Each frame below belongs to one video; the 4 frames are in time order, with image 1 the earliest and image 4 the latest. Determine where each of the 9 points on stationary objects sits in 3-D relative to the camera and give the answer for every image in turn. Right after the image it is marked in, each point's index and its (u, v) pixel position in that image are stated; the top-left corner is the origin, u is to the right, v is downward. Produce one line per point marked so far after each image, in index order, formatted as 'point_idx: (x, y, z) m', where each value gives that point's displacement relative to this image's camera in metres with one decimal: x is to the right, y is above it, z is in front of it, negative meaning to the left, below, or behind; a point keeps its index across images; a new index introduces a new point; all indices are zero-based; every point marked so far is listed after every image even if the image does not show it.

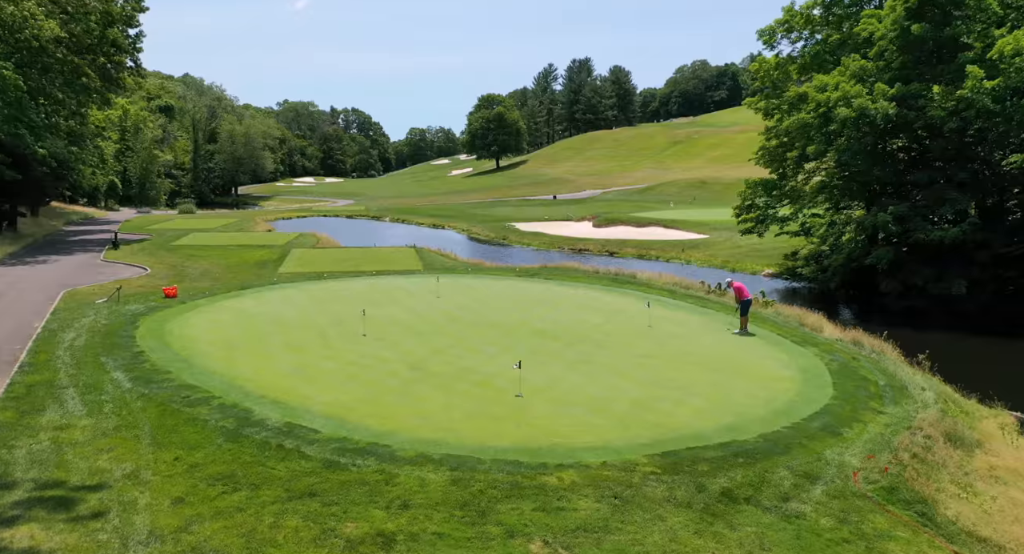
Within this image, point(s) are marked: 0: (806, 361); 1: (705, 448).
0: (+6.0, -1.7, +13.6) m
1: (+2.8, -2.5, +9.7) m
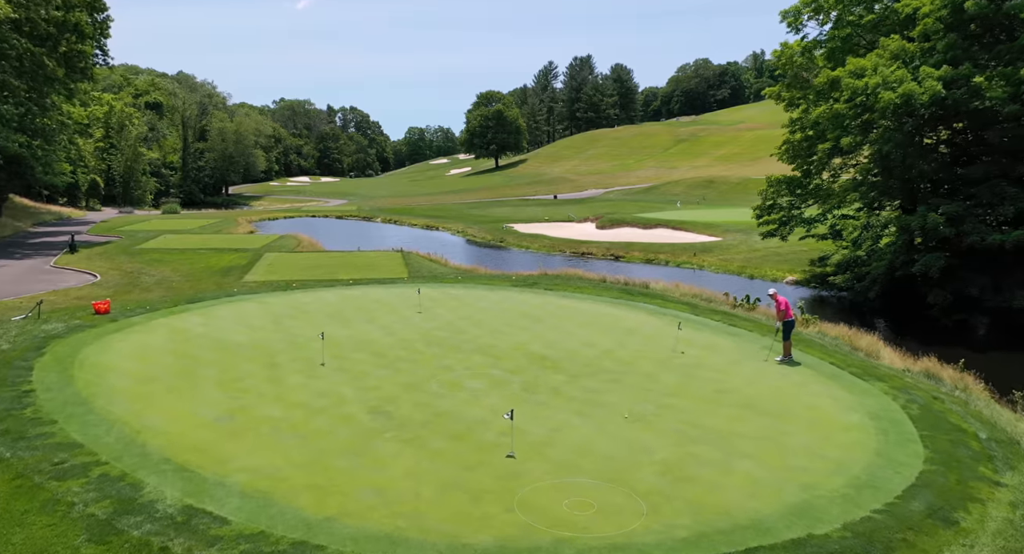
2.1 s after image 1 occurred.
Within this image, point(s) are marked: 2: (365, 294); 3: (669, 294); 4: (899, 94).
0: (+5.9, -2.0, +10.7) m
1: (+2.7, -2.8, +6.8) m
2: (-4.2, -0.5, +19.0) m
3: (+4.6, -0.5, +19.5) m
4: (+11.7, +5.5, +19.9) m
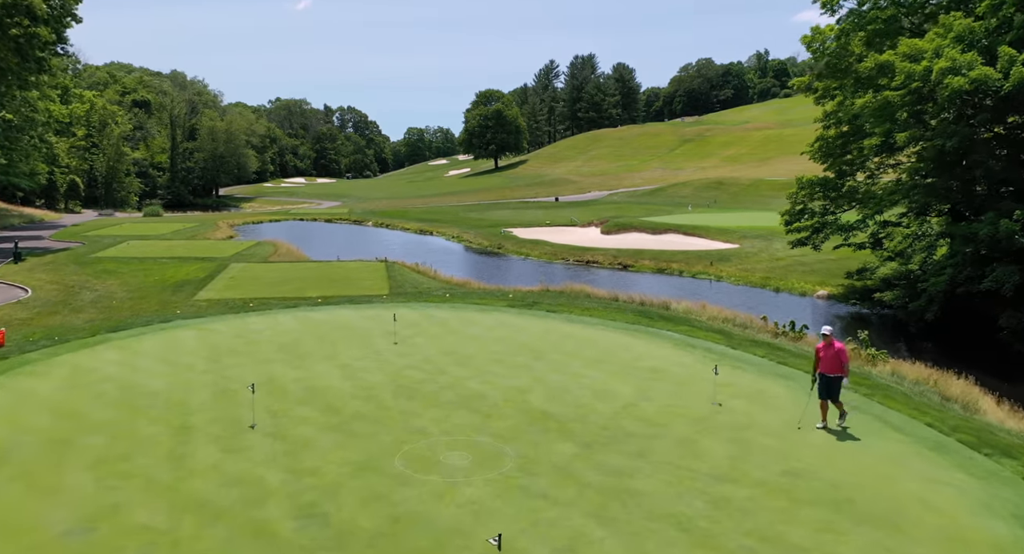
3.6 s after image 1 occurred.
0: (+5.8, -2.5, +7.6) m
1: (+2.5, -3.2, +3.7) m
2: (-4.3, -1.0, +15.8) m
3: (+4.5, -1.0, +16.4) m
4: (+11.6, +5.0, +16.8) m
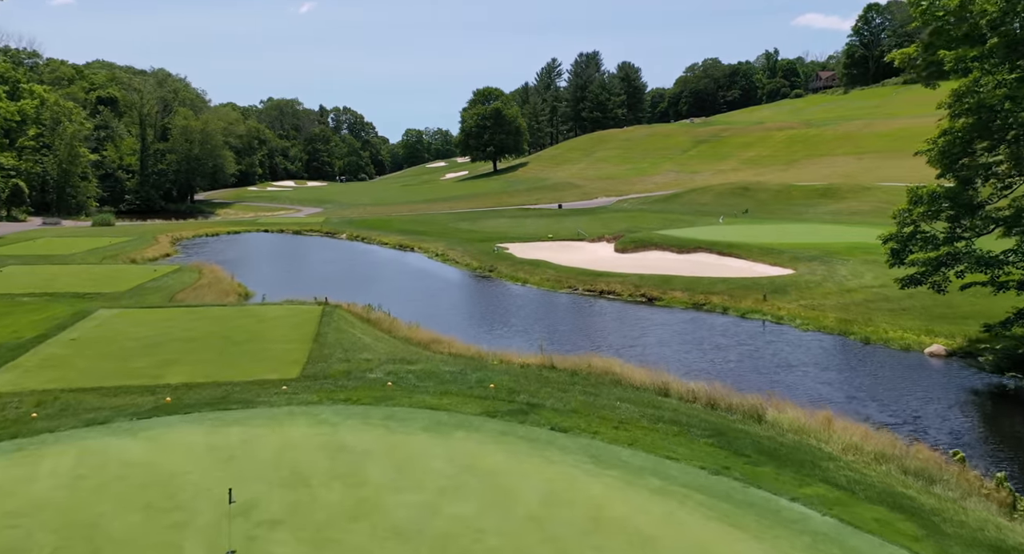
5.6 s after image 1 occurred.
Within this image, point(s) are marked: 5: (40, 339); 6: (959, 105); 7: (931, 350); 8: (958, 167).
0: (+5.4, -3.8, +0.2) m
1: (+2.2, -4.5, -3.7) m
2: (-4.6, -2.3, +8.4) m
3: (+4.2, -2.3, +9.0) m
4: (+11.3, +3.7, +9.4) m
5: (-10.2, -1.4, +14.3) m
6: (+11.3, +4.3, +16.7) m
7: (+11.0, -2.0, +17.1) m
8: (+11.4, +2.8, +16.9) m
